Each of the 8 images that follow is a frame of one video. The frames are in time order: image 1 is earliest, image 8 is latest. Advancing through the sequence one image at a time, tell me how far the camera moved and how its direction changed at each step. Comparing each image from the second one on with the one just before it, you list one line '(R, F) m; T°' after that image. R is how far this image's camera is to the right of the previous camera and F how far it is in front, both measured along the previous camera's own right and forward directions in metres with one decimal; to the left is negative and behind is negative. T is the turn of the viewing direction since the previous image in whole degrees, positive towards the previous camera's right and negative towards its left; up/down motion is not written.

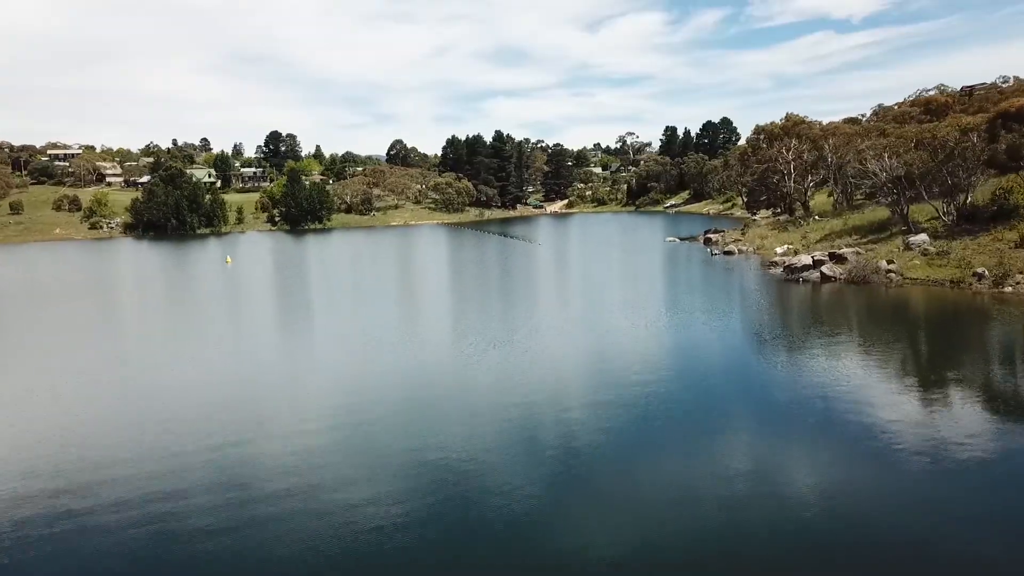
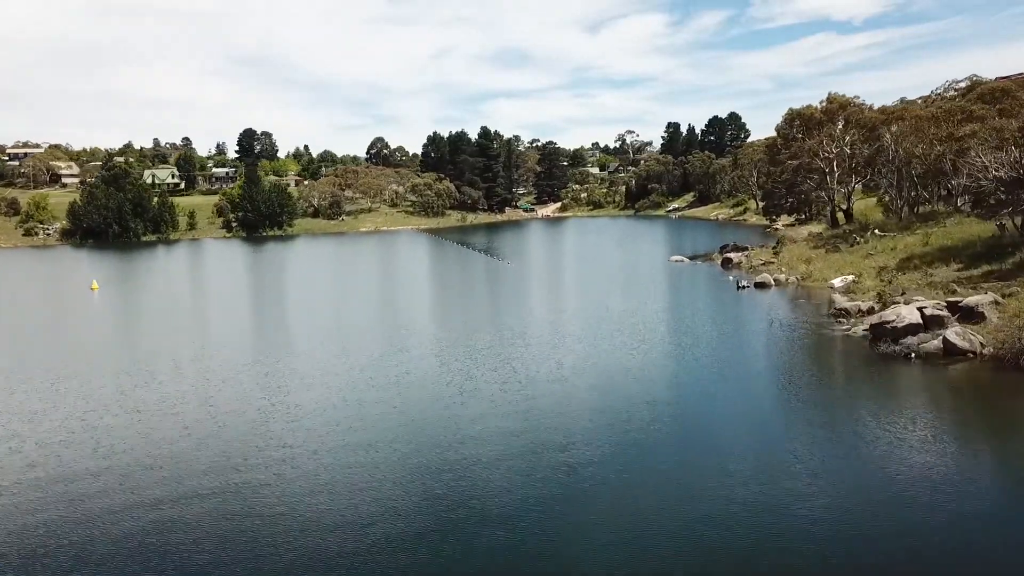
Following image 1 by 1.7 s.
(+2.8, +13.3) m; 0°
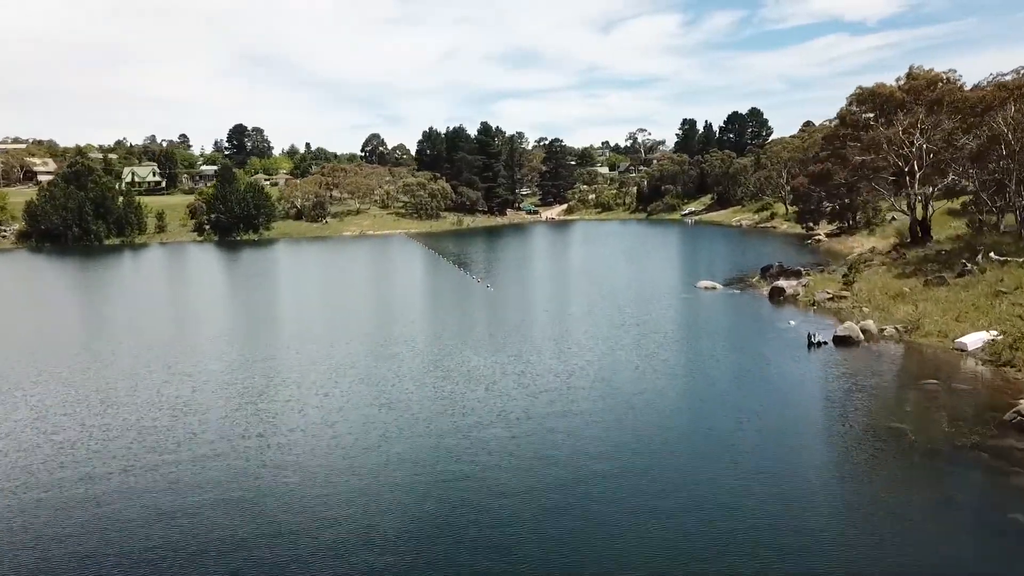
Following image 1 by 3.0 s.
(+1.6, +10.4) m; -1°
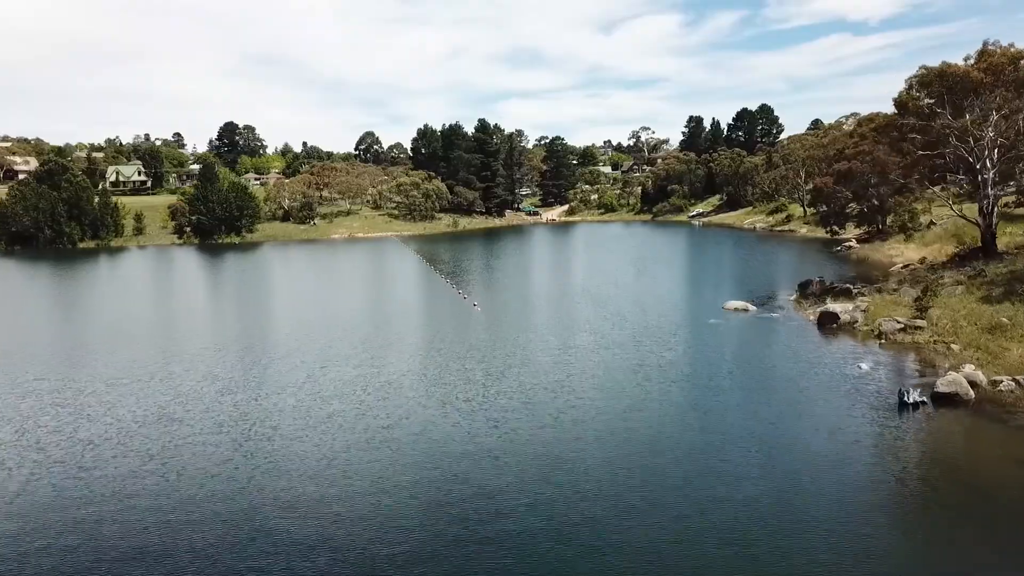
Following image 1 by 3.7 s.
(+0.5, +5.6) m; 0°
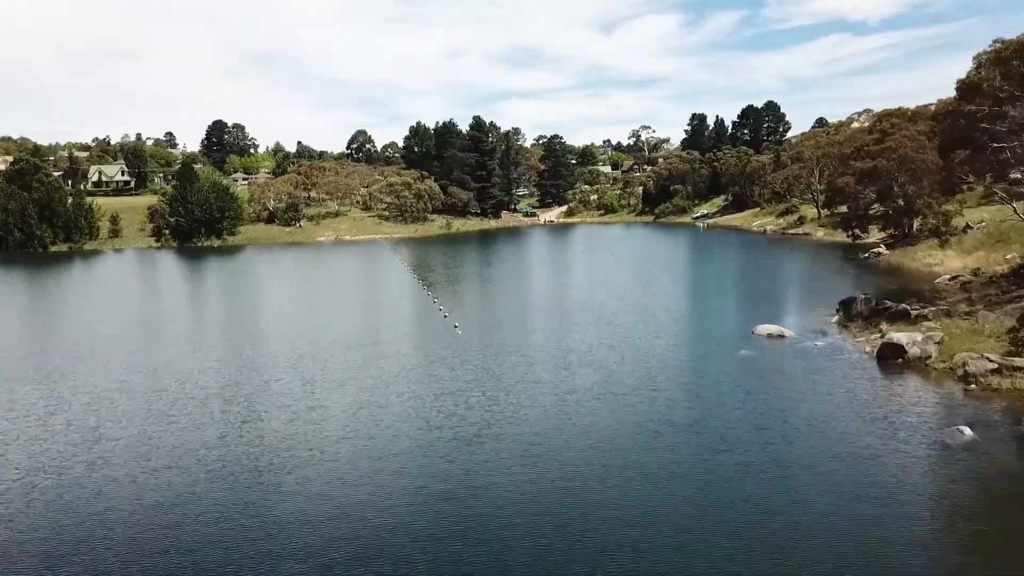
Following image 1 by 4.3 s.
(+0.5, +4.8) m; 0°
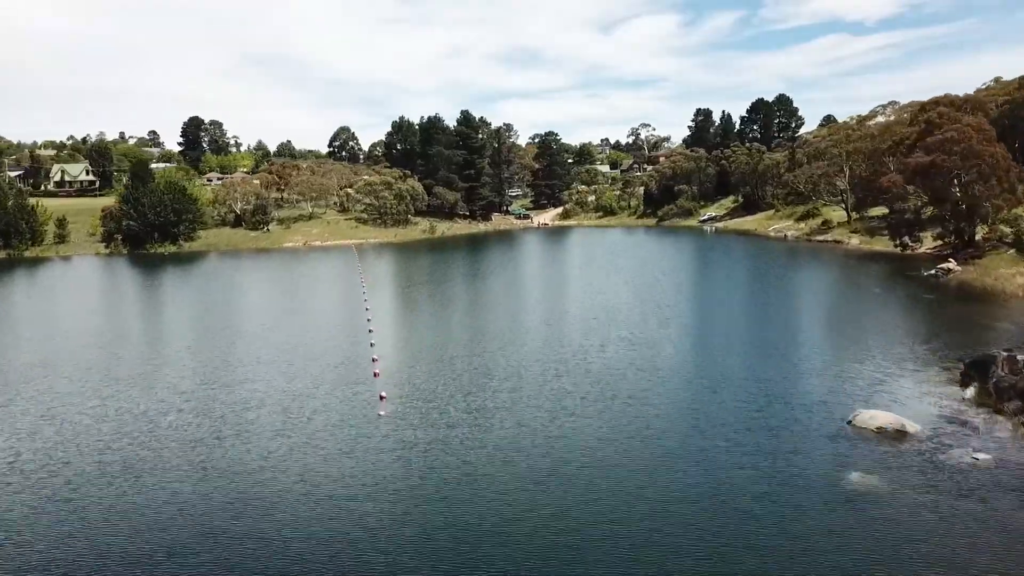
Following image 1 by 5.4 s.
(+1.1, +8.8) m; 0°
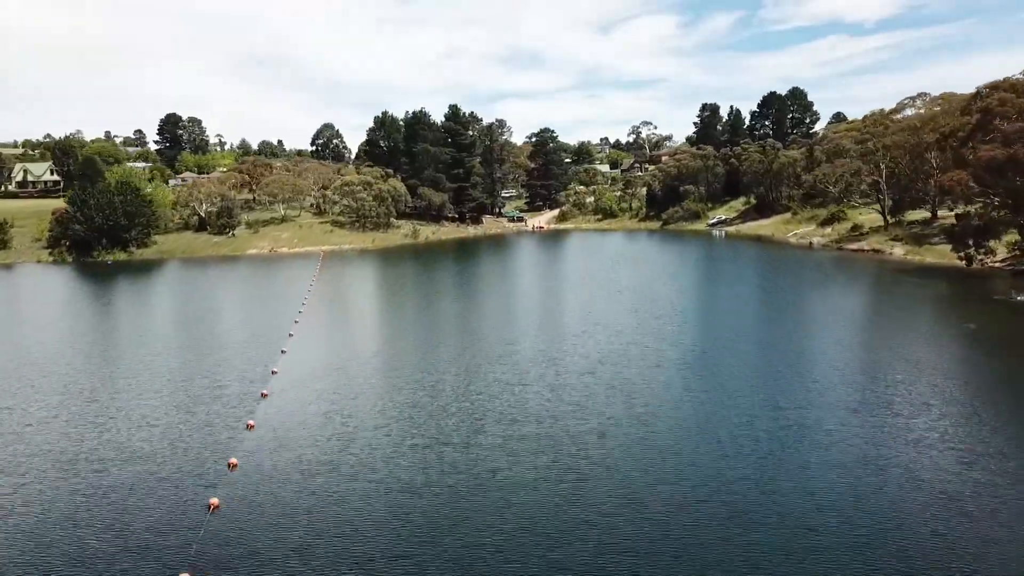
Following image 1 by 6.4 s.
(+1.1, +8.1) m; 0°
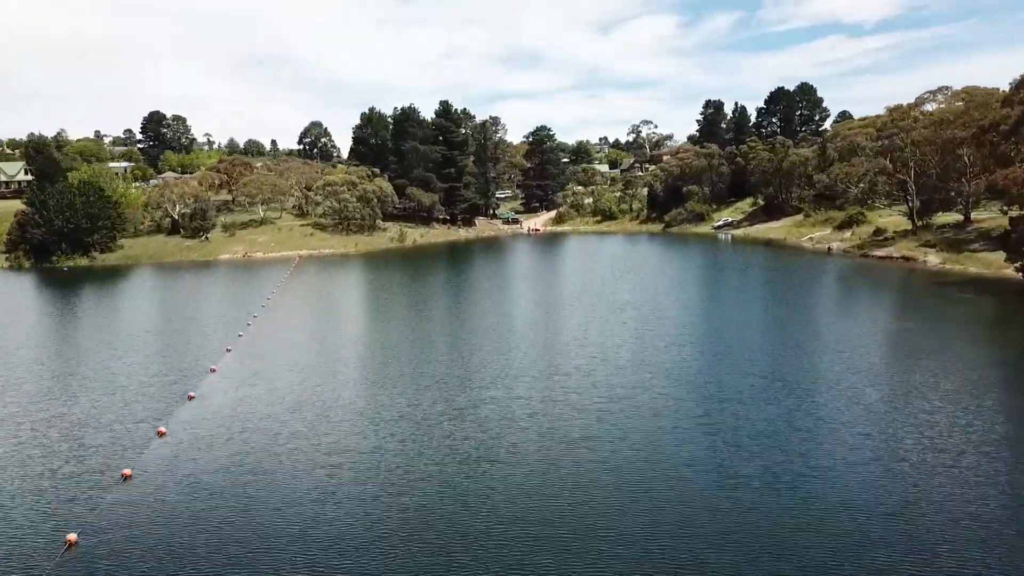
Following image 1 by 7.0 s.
(+0.8, +5.1) m; 0°
